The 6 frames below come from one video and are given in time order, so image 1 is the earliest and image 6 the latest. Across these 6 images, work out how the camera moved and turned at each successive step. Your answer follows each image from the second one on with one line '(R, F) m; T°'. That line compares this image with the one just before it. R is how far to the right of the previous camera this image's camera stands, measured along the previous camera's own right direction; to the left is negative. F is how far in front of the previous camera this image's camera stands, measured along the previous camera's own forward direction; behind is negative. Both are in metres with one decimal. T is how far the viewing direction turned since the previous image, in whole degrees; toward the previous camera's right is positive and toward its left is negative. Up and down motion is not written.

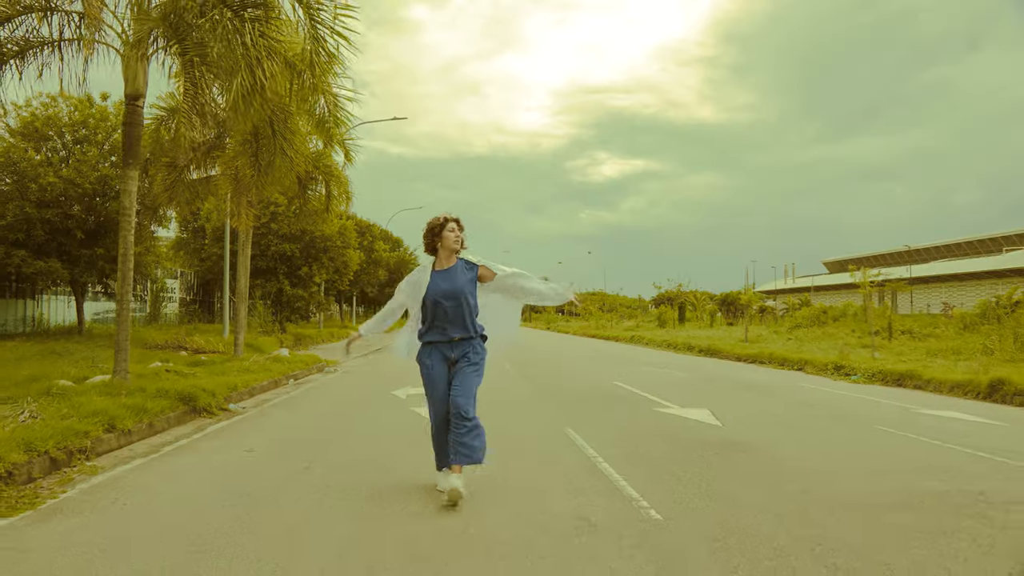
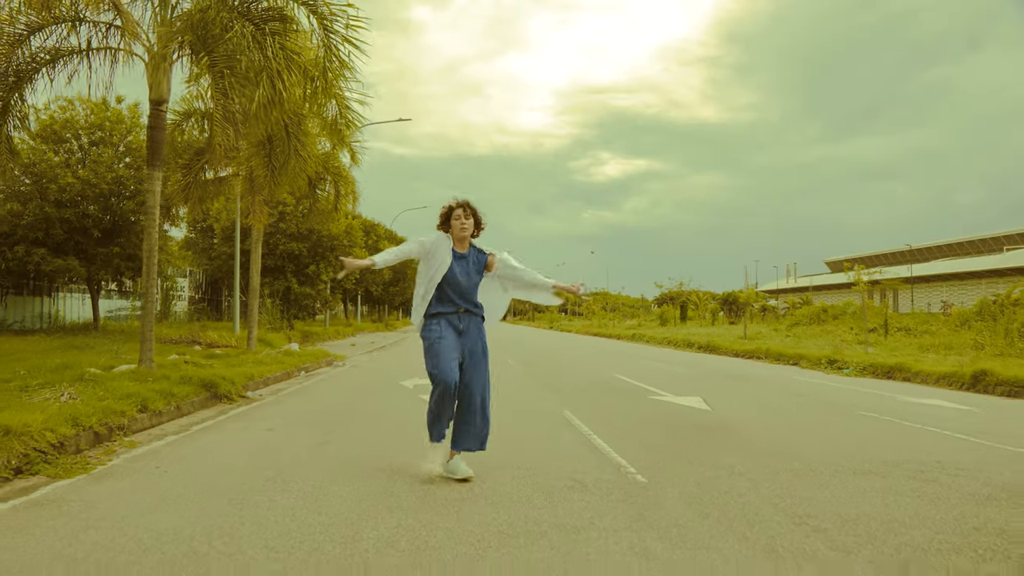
(0.0, -0.6) m; 0°
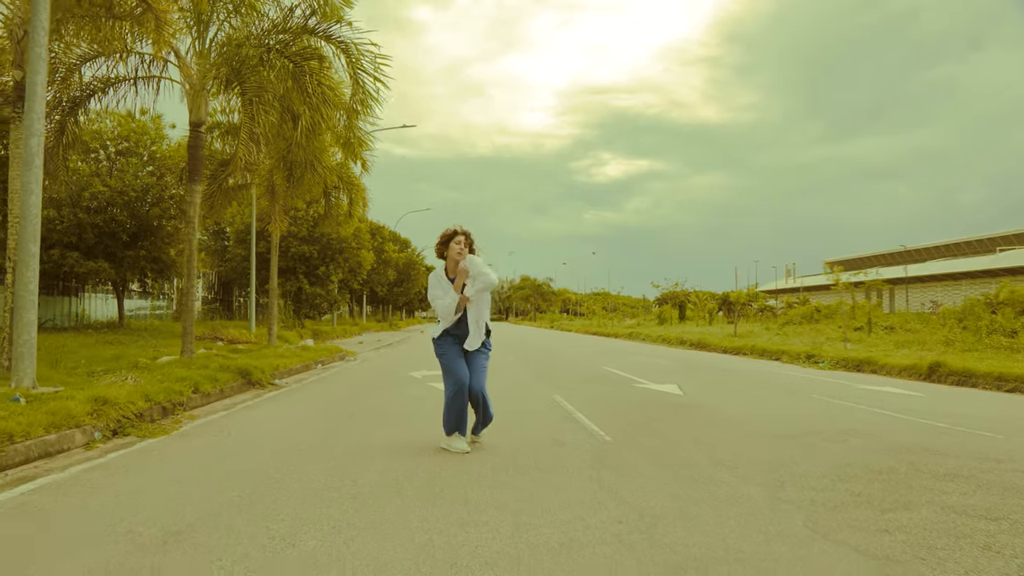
(+0.1, -1.4) m; 0°
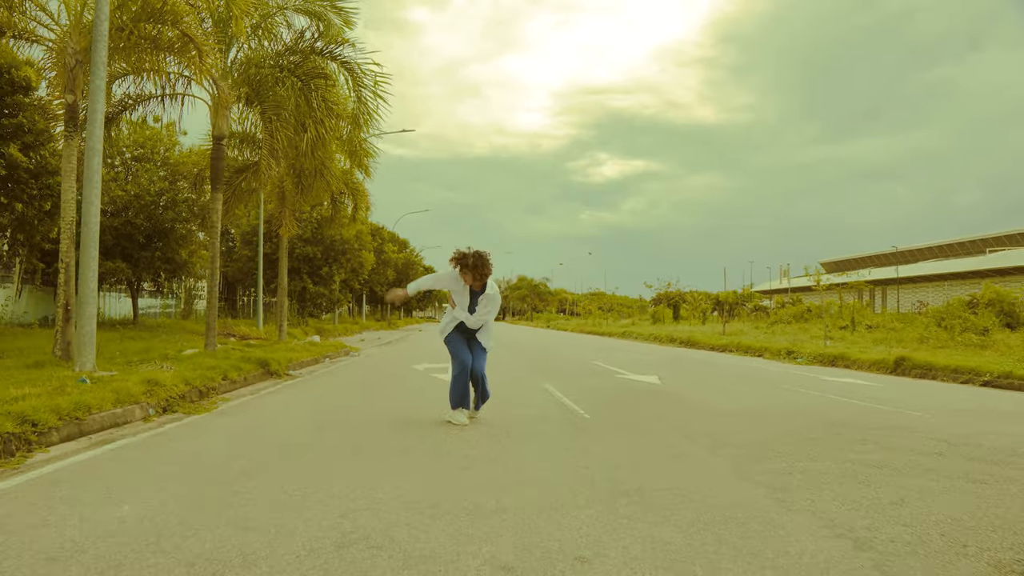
(0.0, -1.2) m; 0°
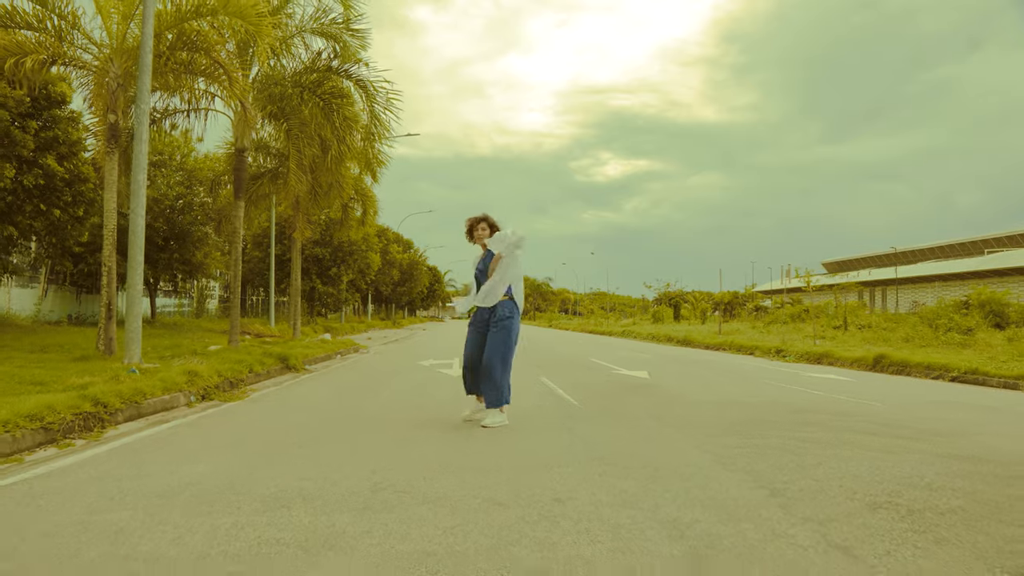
(+0.1, -1.0) m; 0°
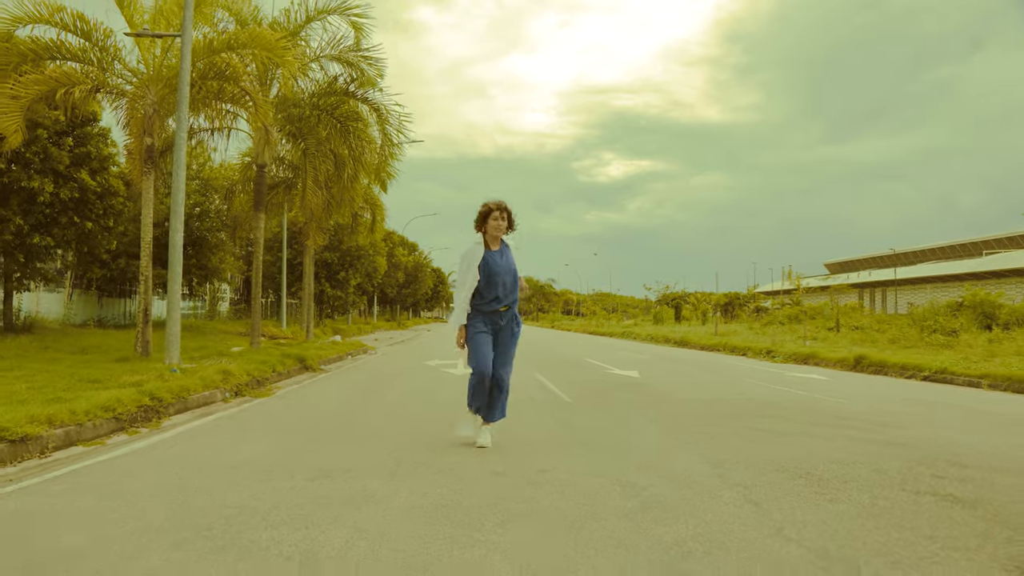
(+0.1, -1.1) m; 0°
